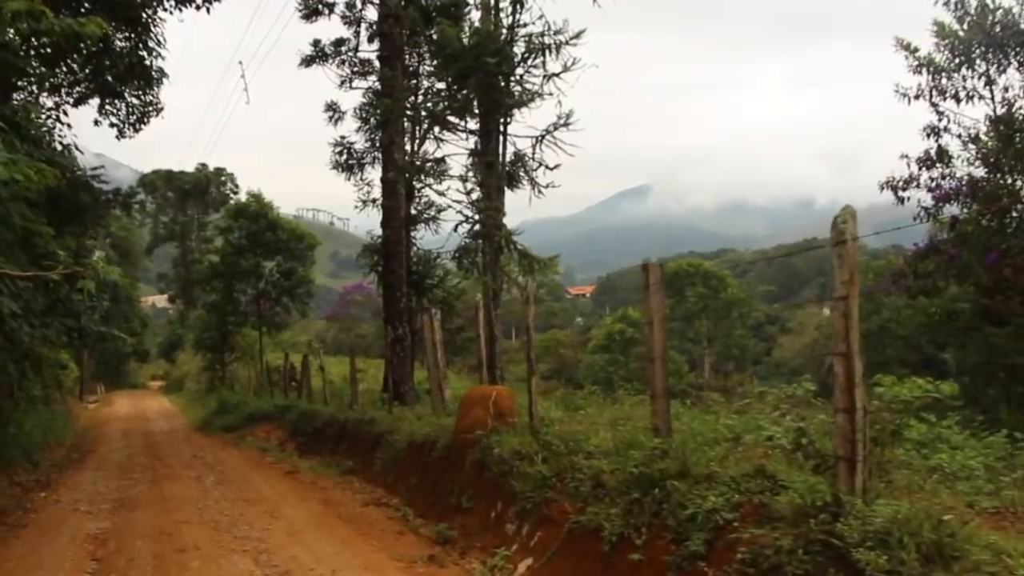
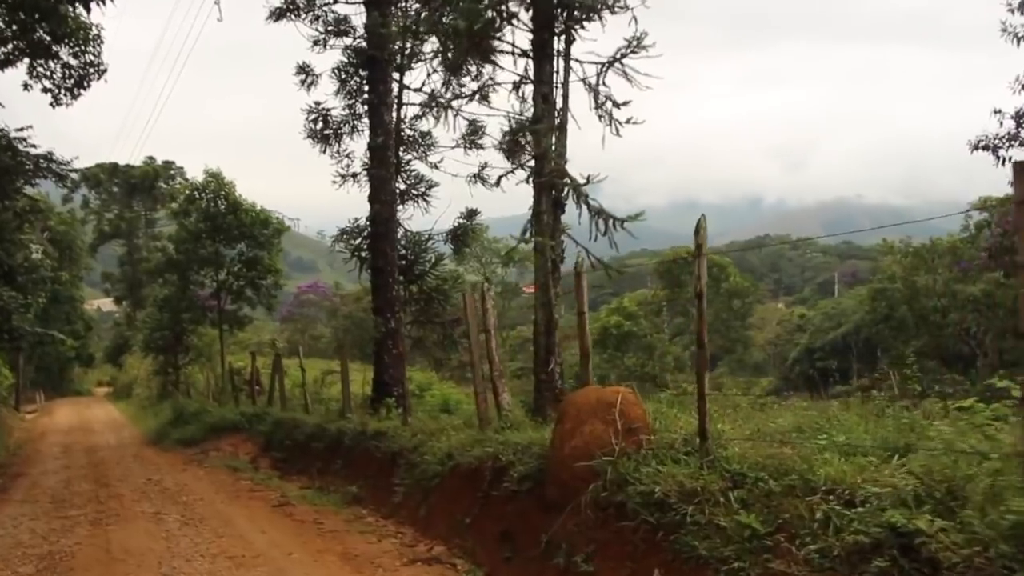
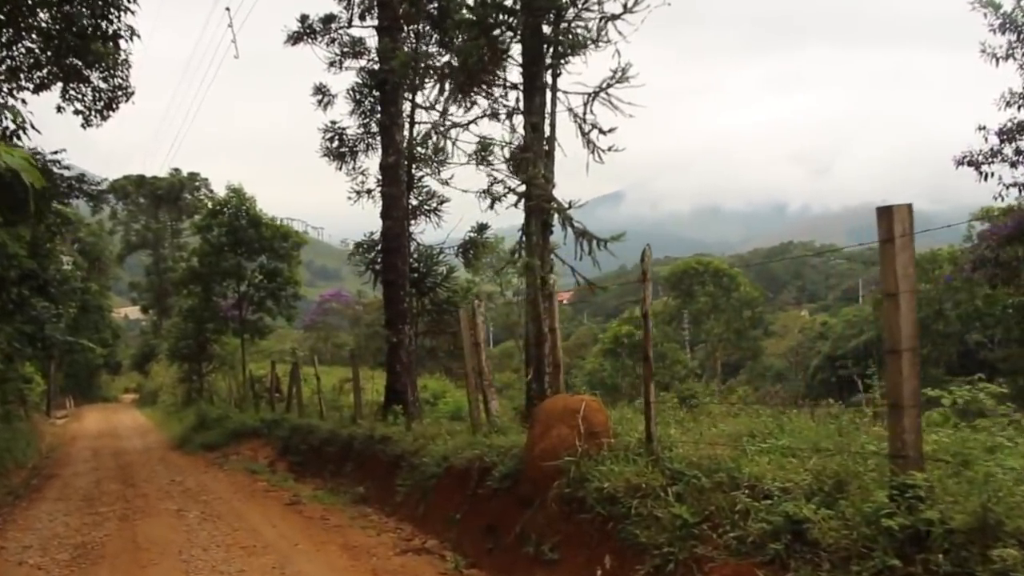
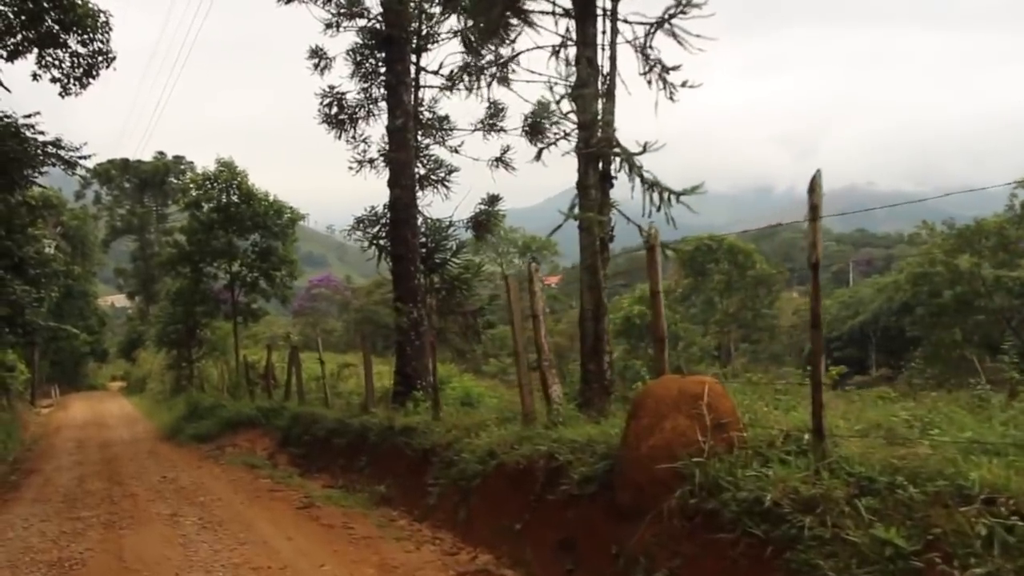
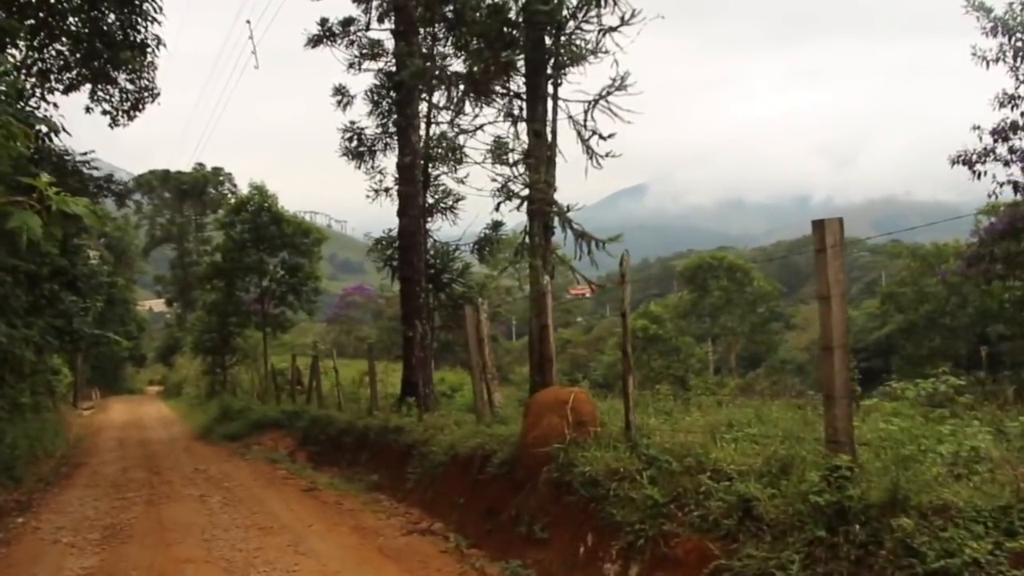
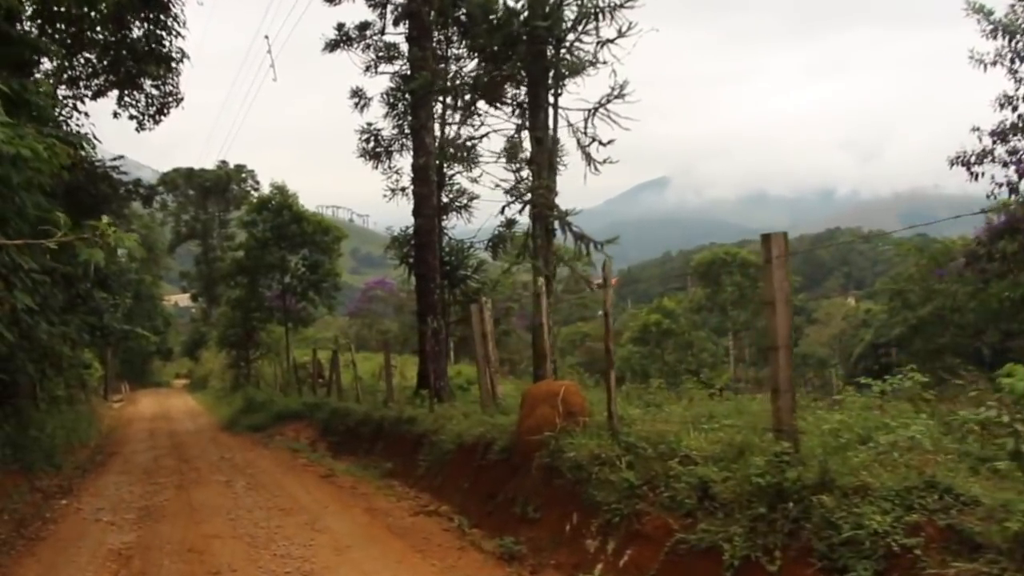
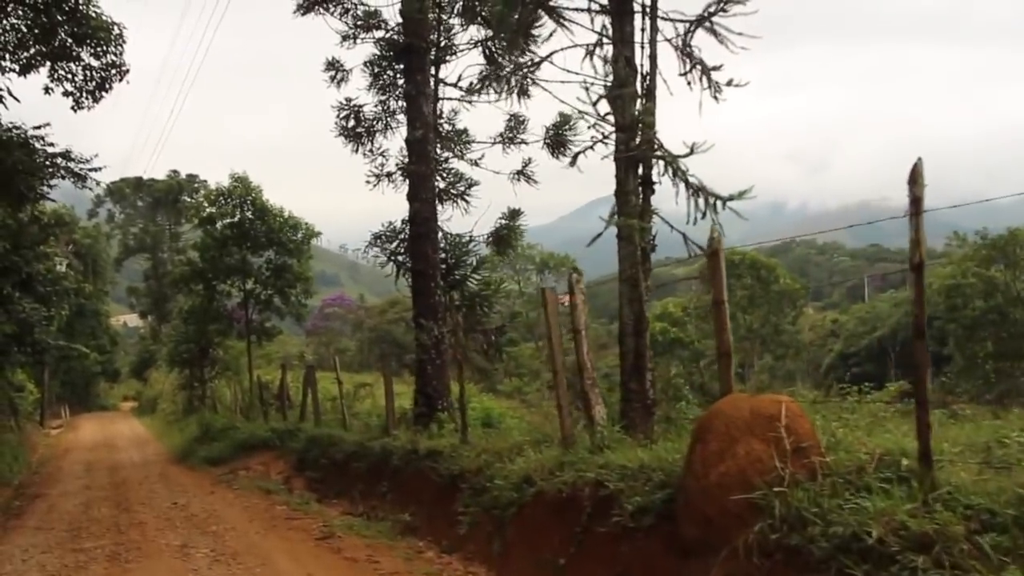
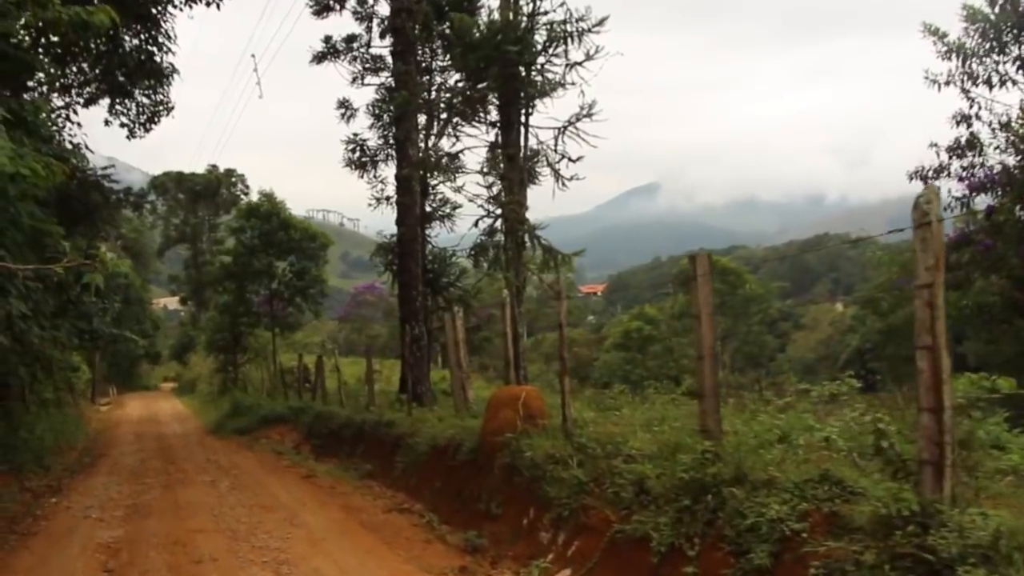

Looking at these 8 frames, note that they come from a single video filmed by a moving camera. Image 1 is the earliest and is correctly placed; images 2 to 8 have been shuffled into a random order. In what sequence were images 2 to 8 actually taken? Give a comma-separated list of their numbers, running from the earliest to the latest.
8, 6, 5, 3, 2, 4, 7
